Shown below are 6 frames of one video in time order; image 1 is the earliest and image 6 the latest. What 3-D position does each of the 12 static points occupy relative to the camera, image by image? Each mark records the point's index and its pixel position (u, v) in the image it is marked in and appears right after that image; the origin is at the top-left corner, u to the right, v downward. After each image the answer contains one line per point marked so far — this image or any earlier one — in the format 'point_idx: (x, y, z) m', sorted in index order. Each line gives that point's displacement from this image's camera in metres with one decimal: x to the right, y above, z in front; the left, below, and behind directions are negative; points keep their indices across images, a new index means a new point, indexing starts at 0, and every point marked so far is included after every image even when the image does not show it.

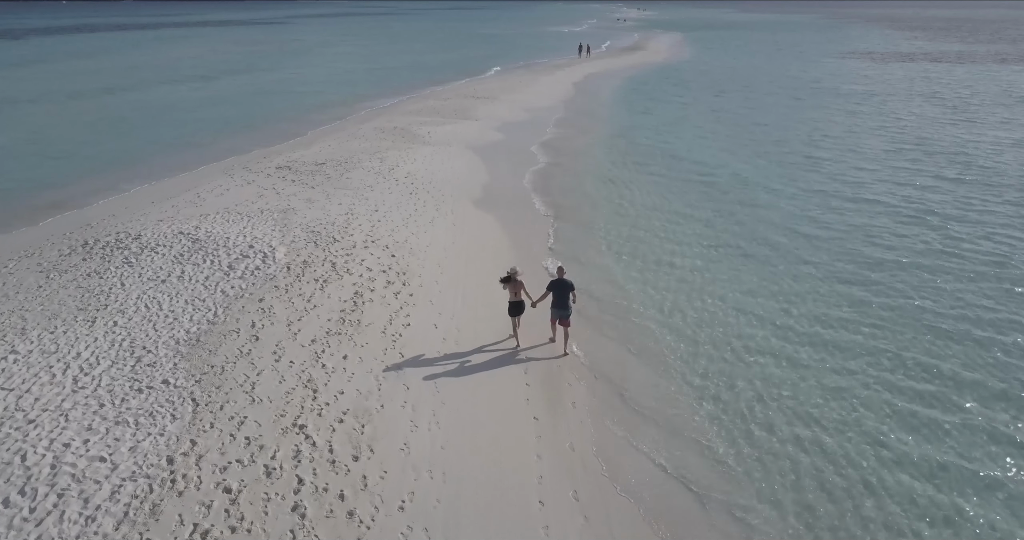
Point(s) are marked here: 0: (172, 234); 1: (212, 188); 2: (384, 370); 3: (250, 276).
0: (-8.4, +0.9, +14.1) m
1: (-9.6, +2.6, +18.2) m
2: (-2.3, -1.8, +10.1) m
3: (-5.7, -0.2, +12.3) m
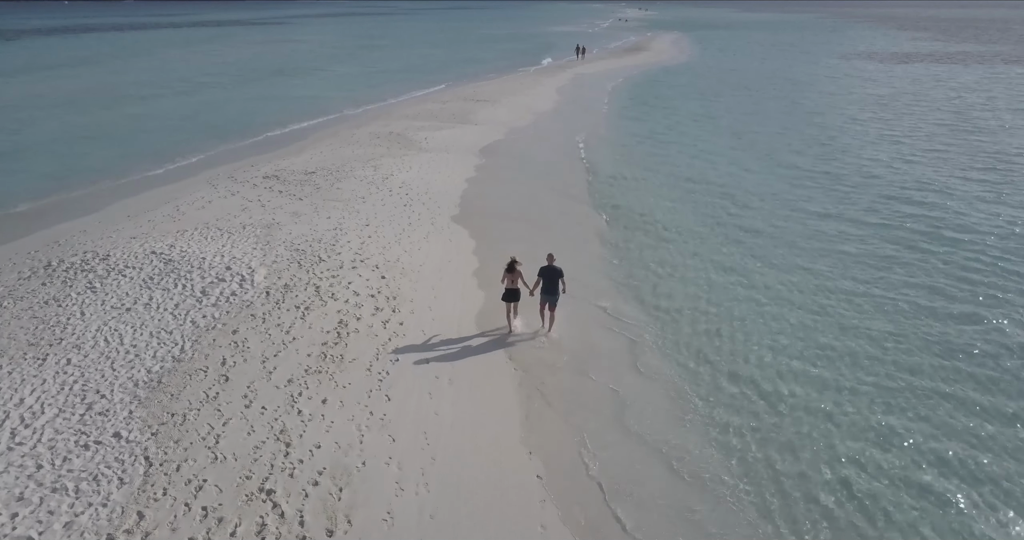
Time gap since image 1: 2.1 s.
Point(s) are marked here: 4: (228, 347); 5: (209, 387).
0: (-8.3, +0.4, +13.0) m
1: (-9.6, +2.1, +17.1) m
2: (-2.3, -2.3, +9.0) m
3: (-5.7, -0.7, +11.2) m
4: (-5.0, -1.4, +10.1) m
5: (-4.9, -1.9, +9.2) m
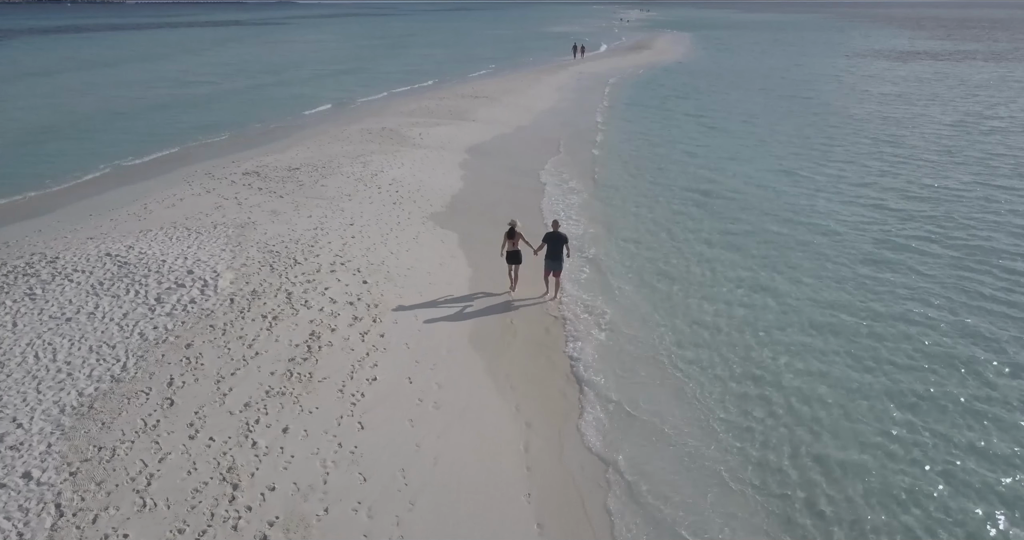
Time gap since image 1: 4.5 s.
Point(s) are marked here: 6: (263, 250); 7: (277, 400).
0: (-8.4, +0.3, +11.6) m
1: (-9.6, +2.0, +15.7) m
2: (-2.3, -2.4, +7.5) m
3: (-5.7, -0.7, +9.8) m
4: (-5.1, -1.4, +8.7) m
5: (-5.0, -1.9, +7.8) m
6: (-5.3, +0.4, +12.3) m
7: (-3.4, -1.9, +8.2) m
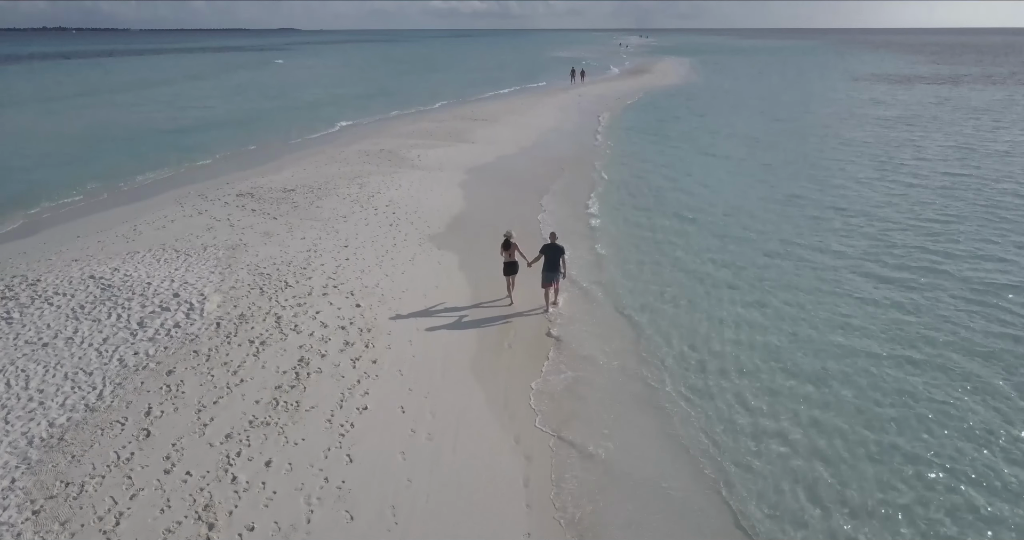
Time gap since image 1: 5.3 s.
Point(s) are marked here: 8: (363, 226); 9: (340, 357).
0: (-8.4, -0.1, +11.2) m
1: (-9.7, +1.4, +15.4) m
2: (-2.3, -2.7, +7.1) m
3: (-5.7, -1.1, +9.4) m
4: (-5.1, -1.8, +8.2) m
5: (-5.0, -2.2, +7.3) m
6: (-5.4, -0.1, +11.9) m
7: (-3.4, -2.2, +7.7) m
8: (-4.0, +1.2, +15.3) m
9: (-2.8, -1.4, +9.4) m
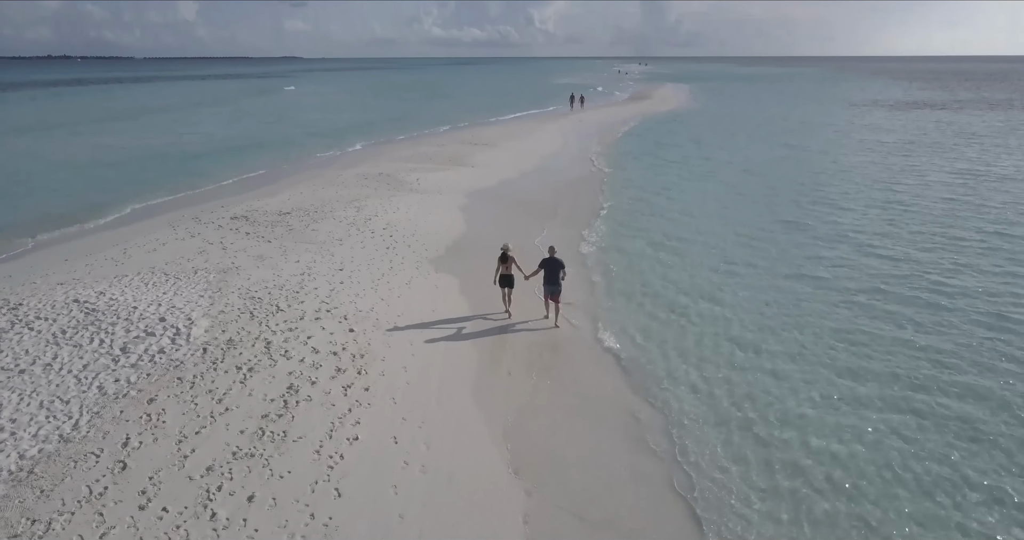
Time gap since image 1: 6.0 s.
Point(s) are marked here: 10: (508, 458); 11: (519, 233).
0: (-8.4, -0.6, +10.8) m
1: (-9.7, +0.7, +15.1) m
2: (-2.4, -2.9, +6.6) m
3: (-5.8, -1.5, +9.0) m
4: (-5.1, -2.1, +7.8) m
5: (-5.0, -2.5, +6.9) m
6: (-5.4, -0.5, +11.6) m
7: (-3.4, -2.5, +7.3) m
8: (-4.0, +0.5, +15.0) m
9: (-2.9, -1.8, +9.0) m
10: (0.0, -2.7, +8.1) m
11: (+0.3, +1.1, +17.7) m
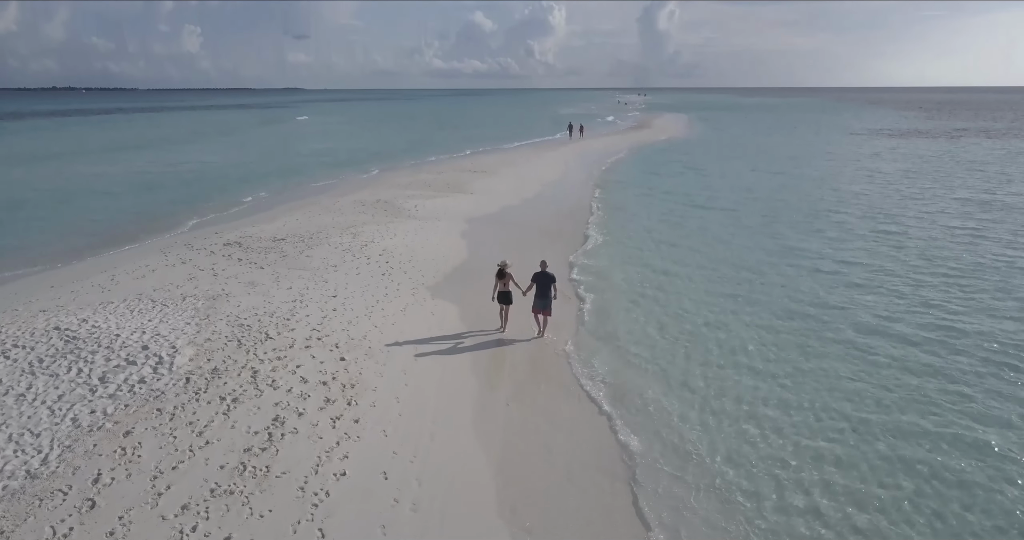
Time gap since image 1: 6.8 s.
0: (-8.5, -1.1, +10.4) m
1: (-9.8, 0.0, +14.7) m
2: (-2.4, -3.2, +6.1) m
3: (-5.8, -1.9, +8.5) m
4: (-5.2, -2.4, +7.3) m
5: (-5.0, -2.8, +6.4) m
6: (-5.5, -1.0, +11.2) m
7: (-3.4, -2.7, +6.8) m
8: (-4.1, -0.1, +14.7) m
9: (-2.9, -2.2, +8.6) m
10: (-0.1, -3.0, +7.6) m
11: (+0.2, +0.3, +17.4) m
